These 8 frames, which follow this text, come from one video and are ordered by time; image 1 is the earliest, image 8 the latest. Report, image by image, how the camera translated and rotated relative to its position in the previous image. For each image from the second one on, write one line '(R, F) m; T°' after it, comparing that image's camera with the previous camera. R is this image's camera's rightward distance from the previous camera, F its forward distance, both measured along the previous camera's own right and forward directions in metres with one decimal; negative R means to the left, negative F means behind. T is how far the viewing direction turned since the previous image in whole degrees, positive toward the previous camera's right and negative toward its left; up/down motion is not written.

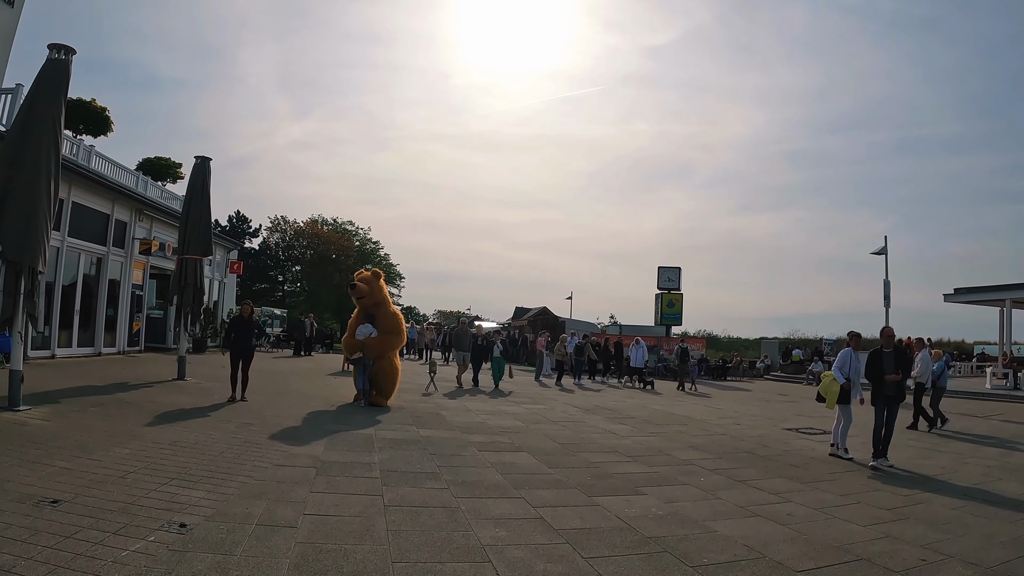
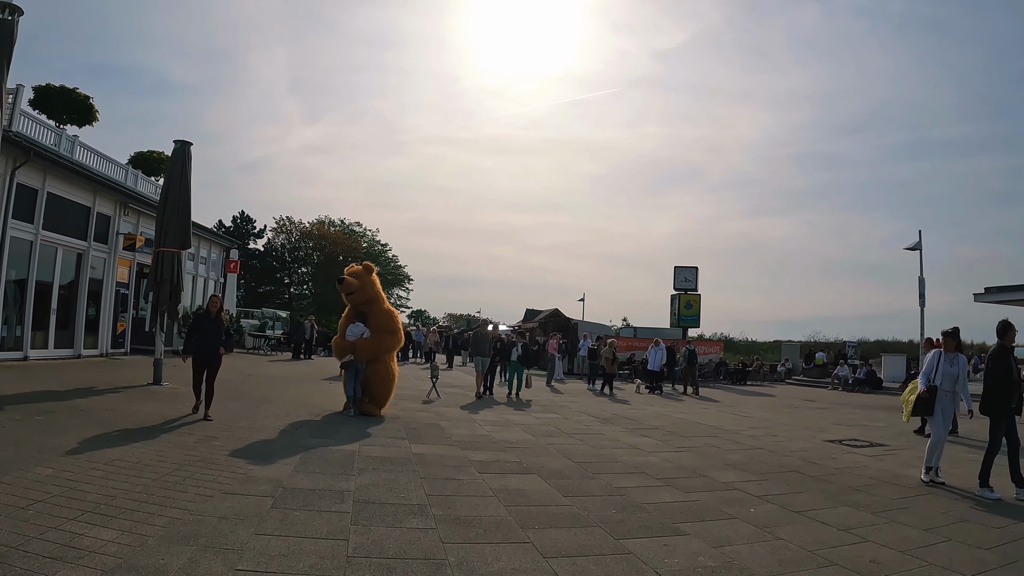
(0.0, +1.3) m; -1°
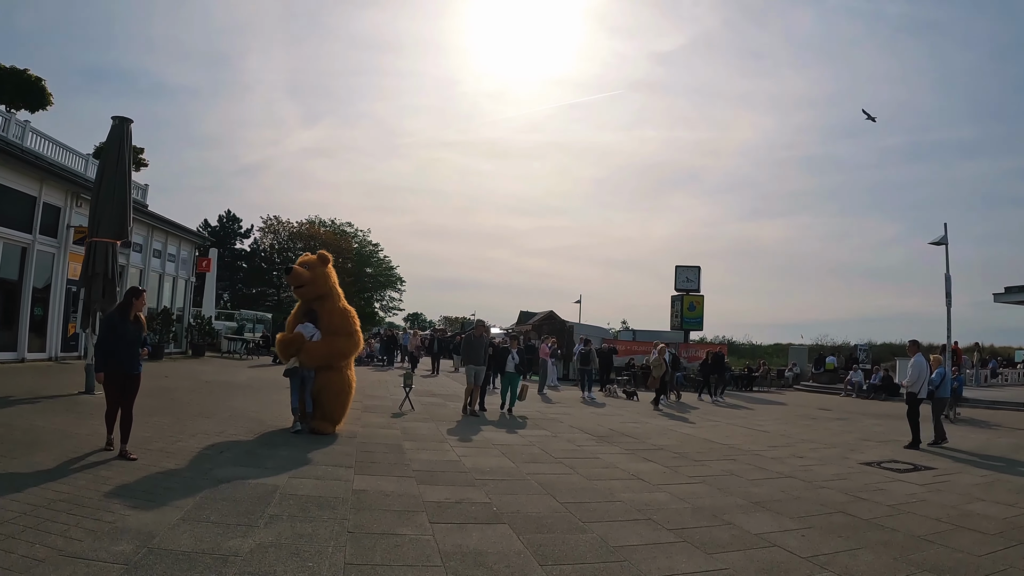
(+0.3, +1.6) m; 0°
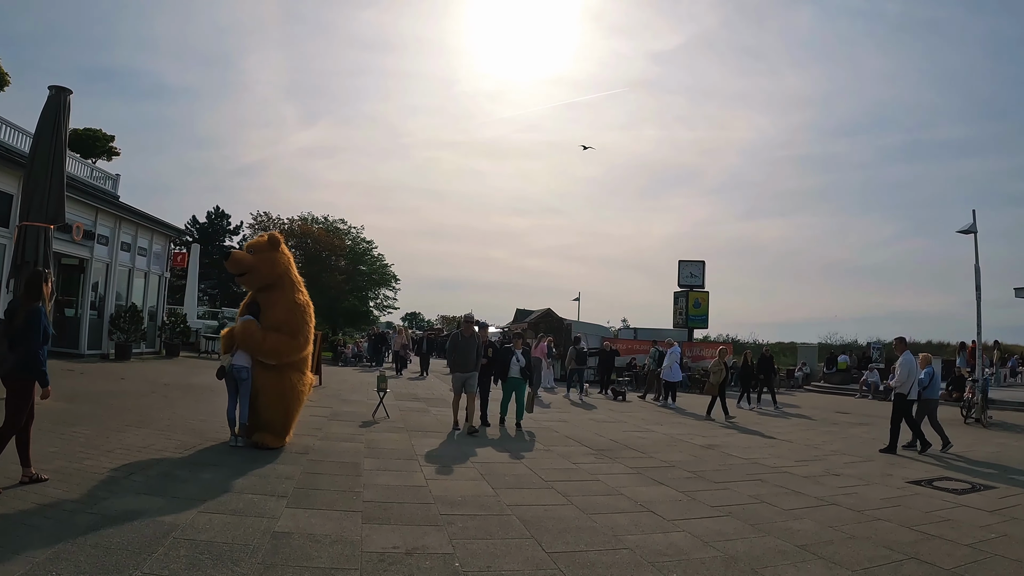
(+0.2, +1.4) m; 0°
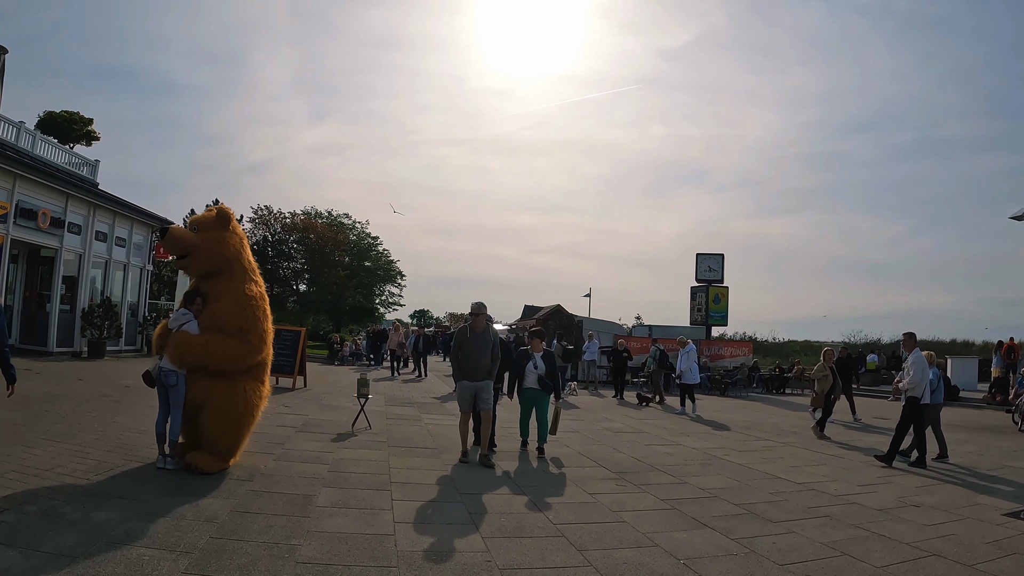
(+0.1, +1.5) m; -1°
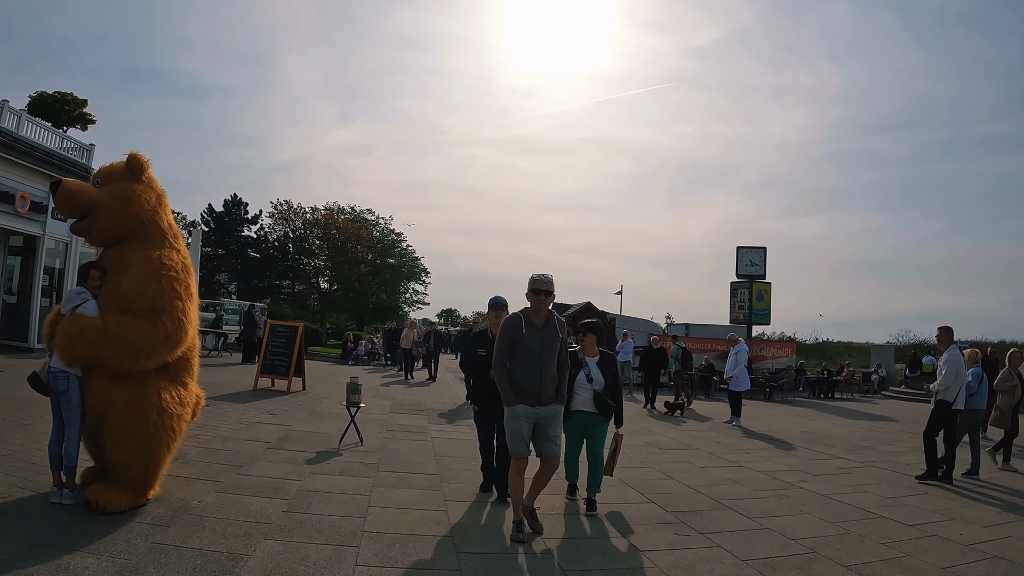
(0.0, +1.6) m; -2°
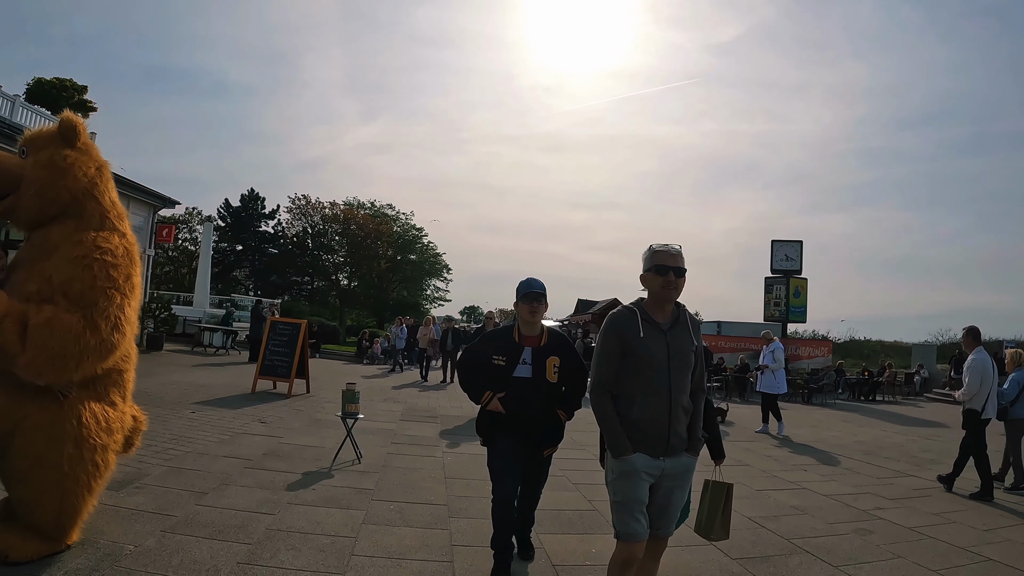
(0.0, +1.1) m; -2°
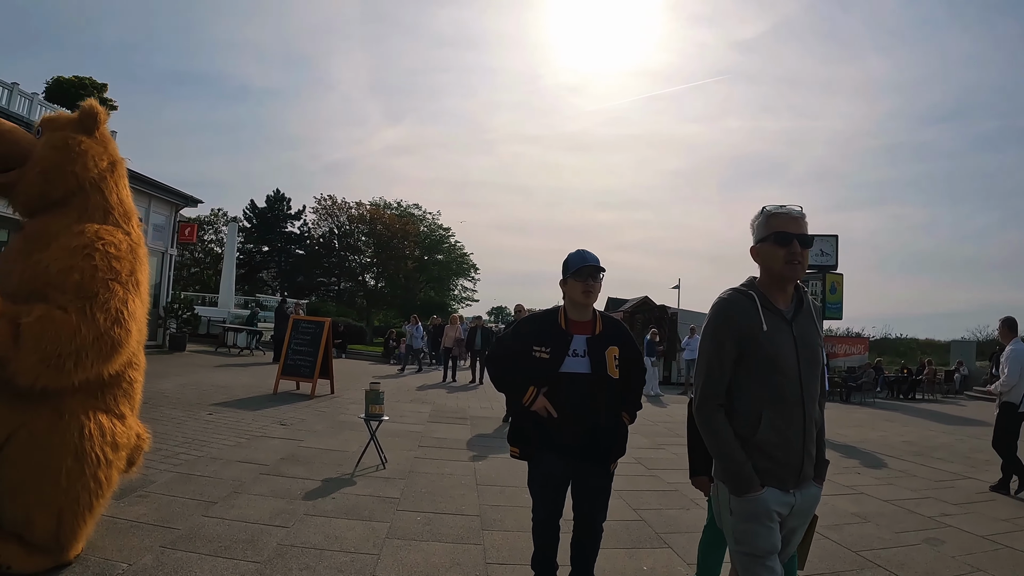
(-0.1, +0.4) m; -2°
